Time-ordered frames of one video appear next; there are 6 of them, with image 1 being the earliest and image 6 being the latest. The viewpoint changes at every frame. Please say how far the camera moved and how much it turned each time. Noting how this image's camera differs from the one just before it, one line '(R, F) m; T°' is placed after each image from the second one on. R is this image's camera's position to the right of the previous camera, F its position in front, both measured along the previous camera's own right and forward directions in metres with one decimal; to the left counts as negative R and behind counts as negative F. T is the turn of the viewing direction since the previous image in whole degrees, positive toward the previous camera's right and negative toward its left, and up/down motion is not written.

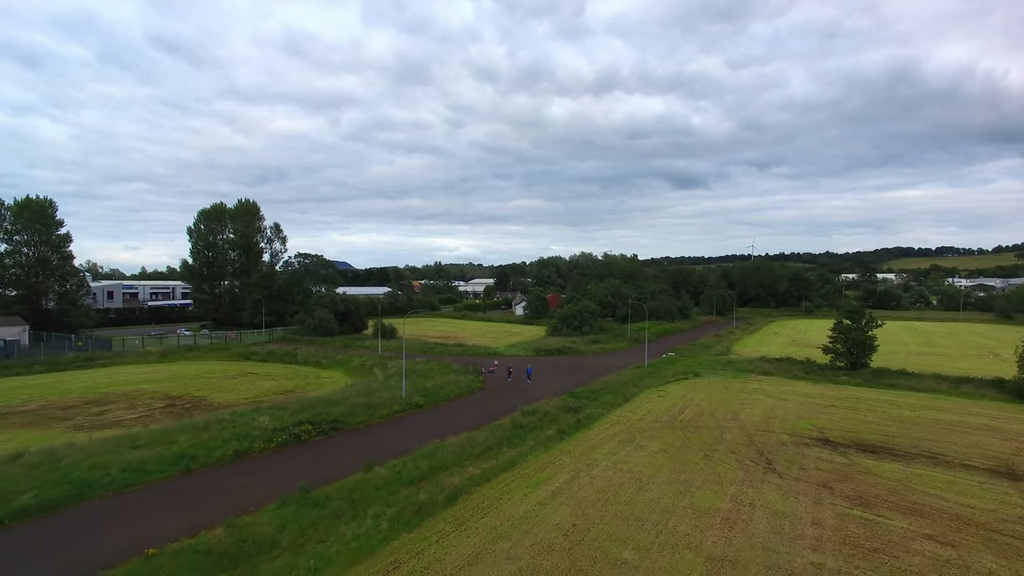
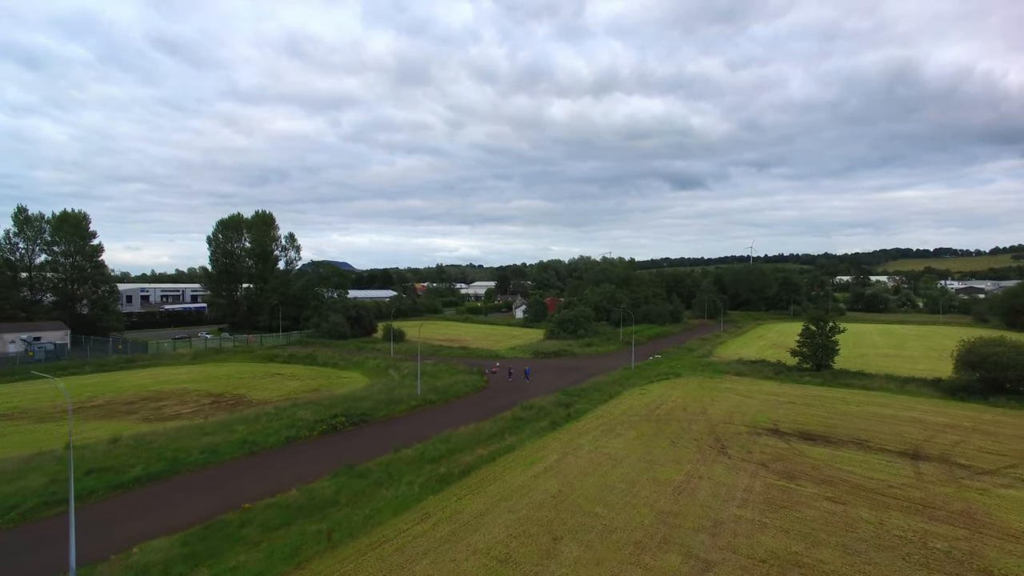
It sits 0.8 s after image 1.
(0.0, -4.1) m; 0°
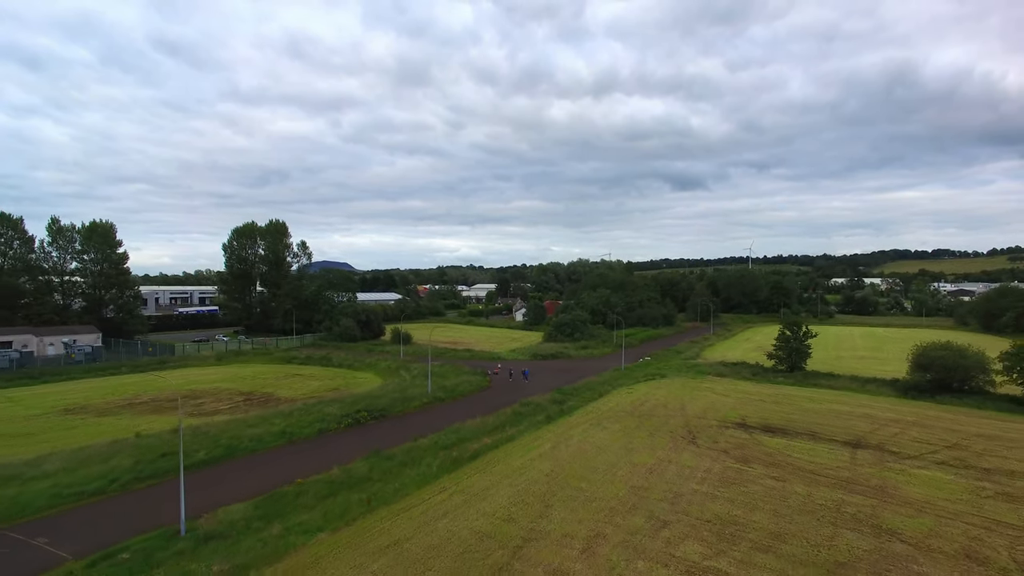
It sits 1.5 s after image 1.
(0.0, -3.7) m; 0°
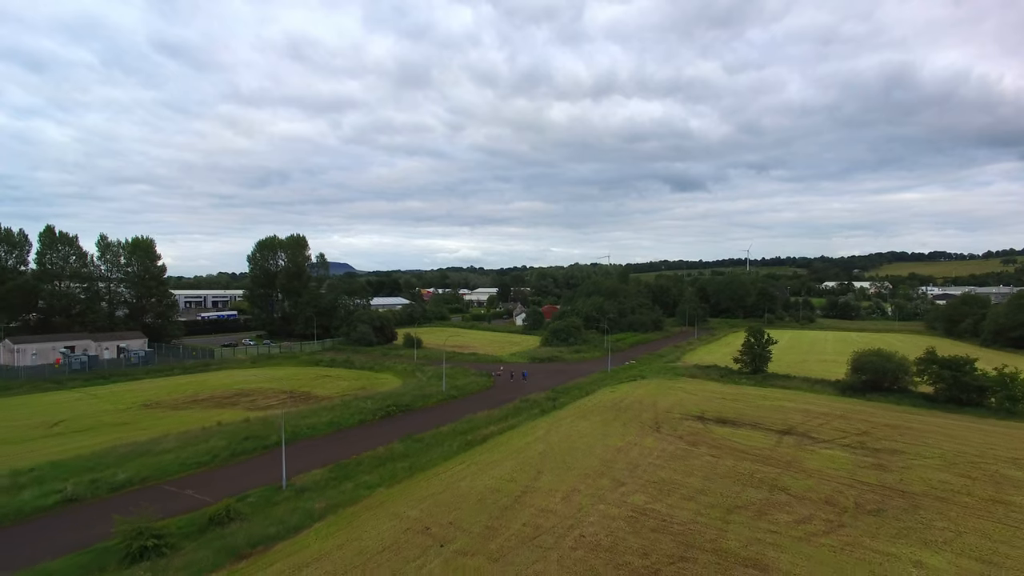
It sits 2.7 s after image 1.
(-0.1, -6.5) m; 0°
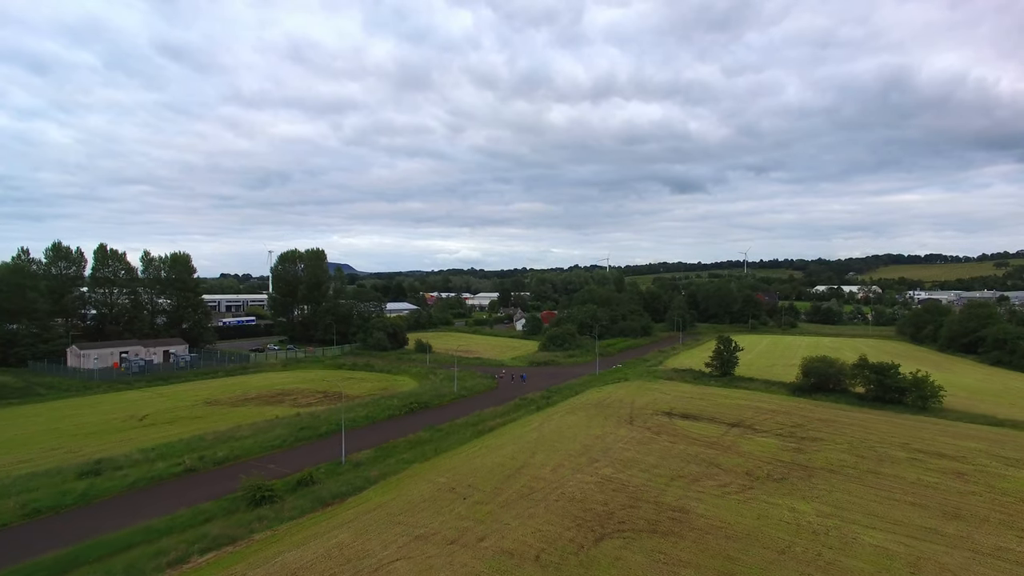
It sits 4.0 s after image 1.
(-0.1, -7.4) m; 0°
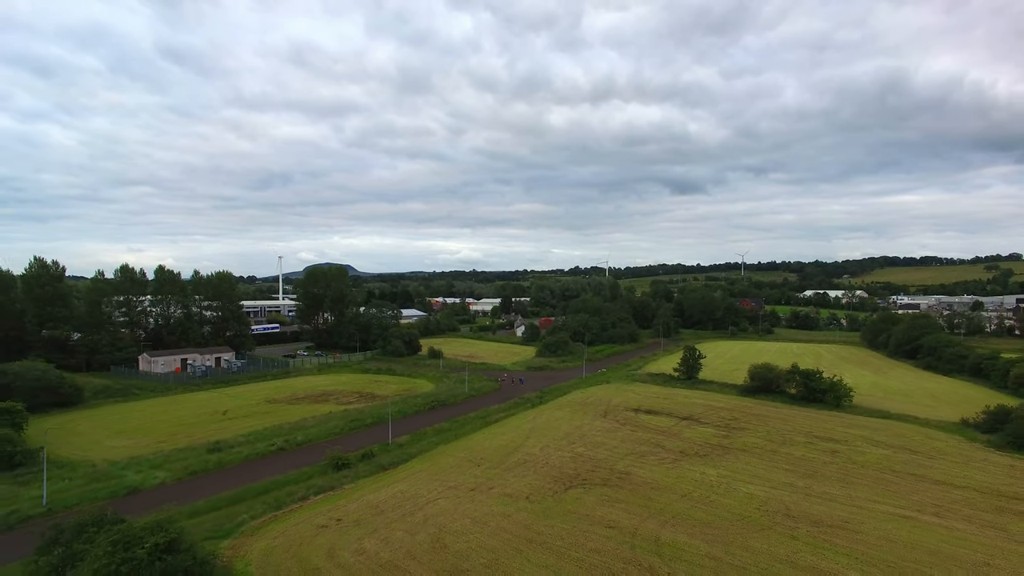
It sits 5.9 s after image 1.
(0.0, -10.9) m; 0°
